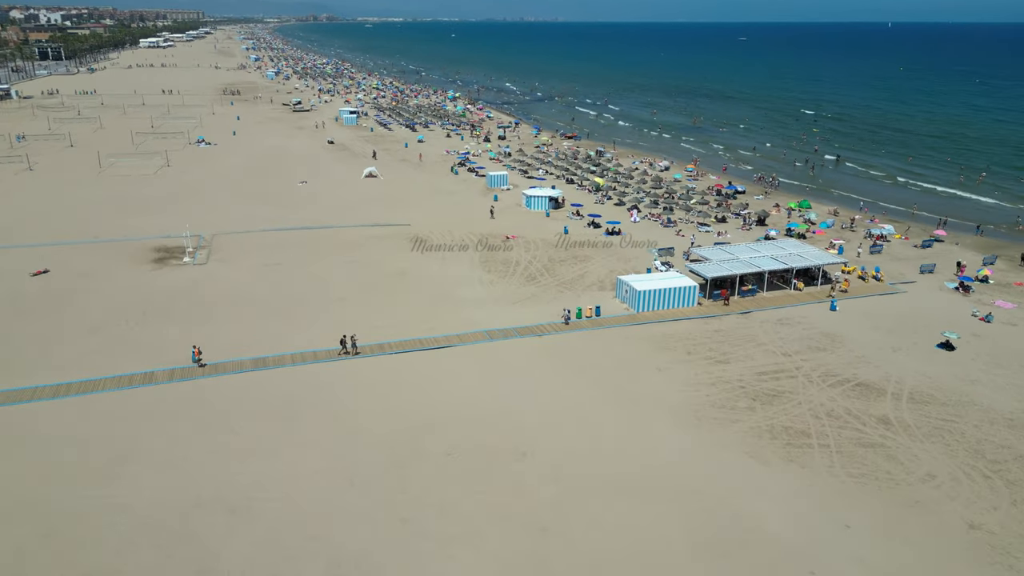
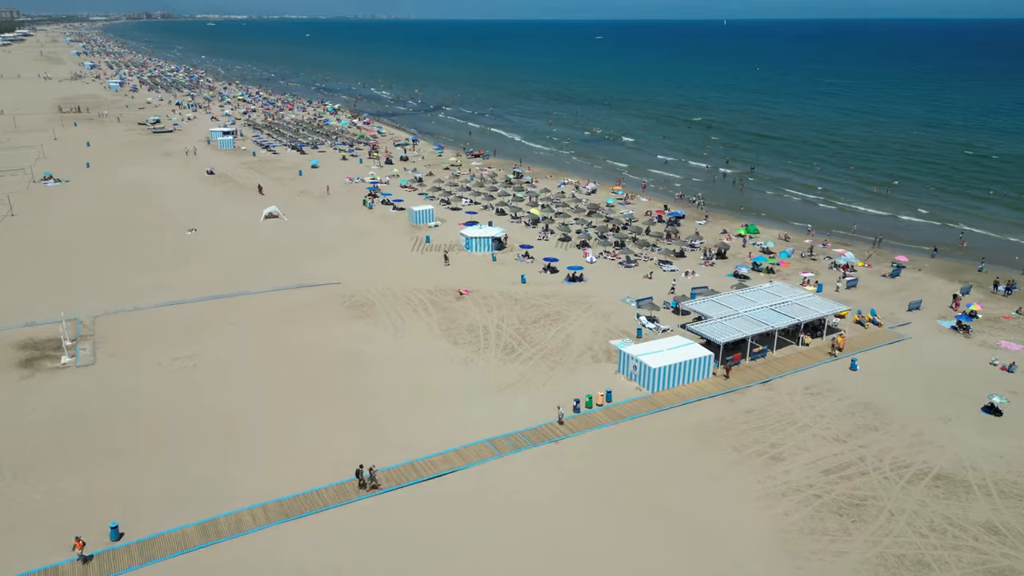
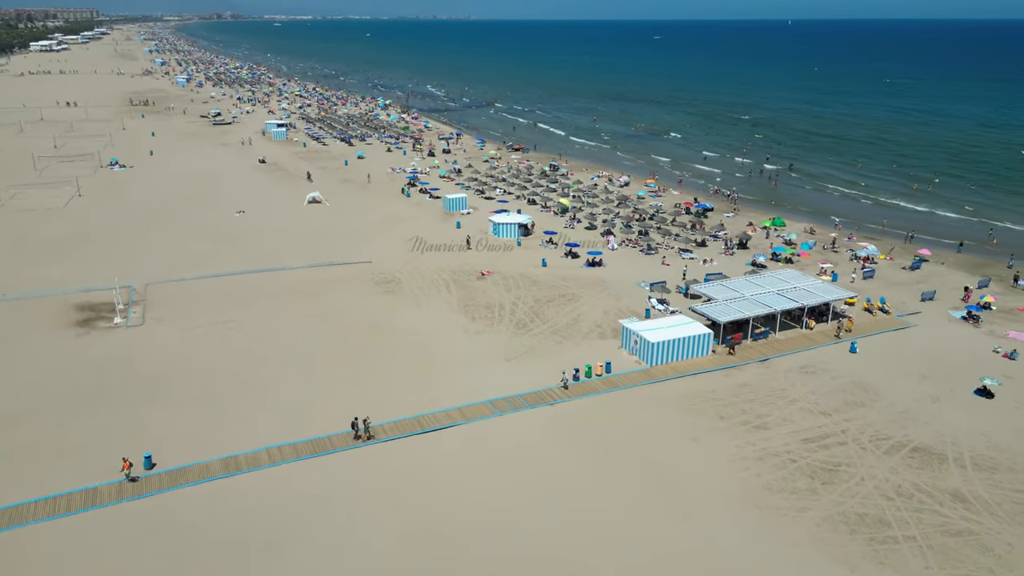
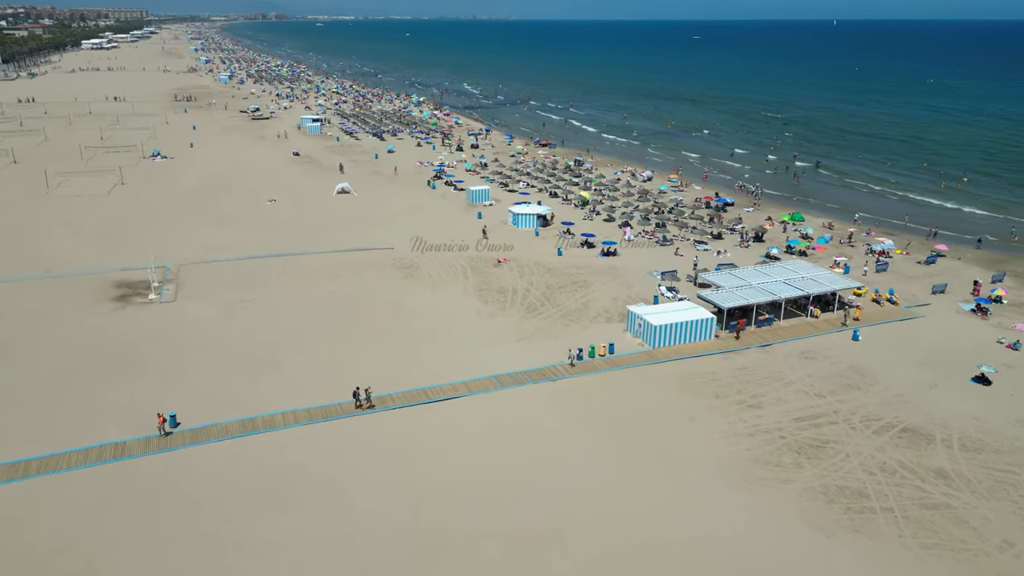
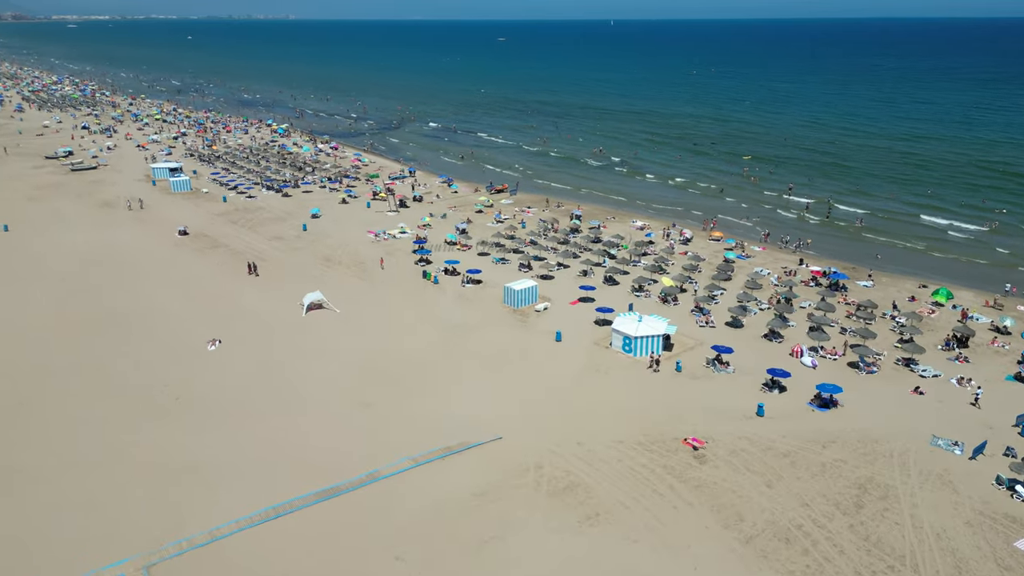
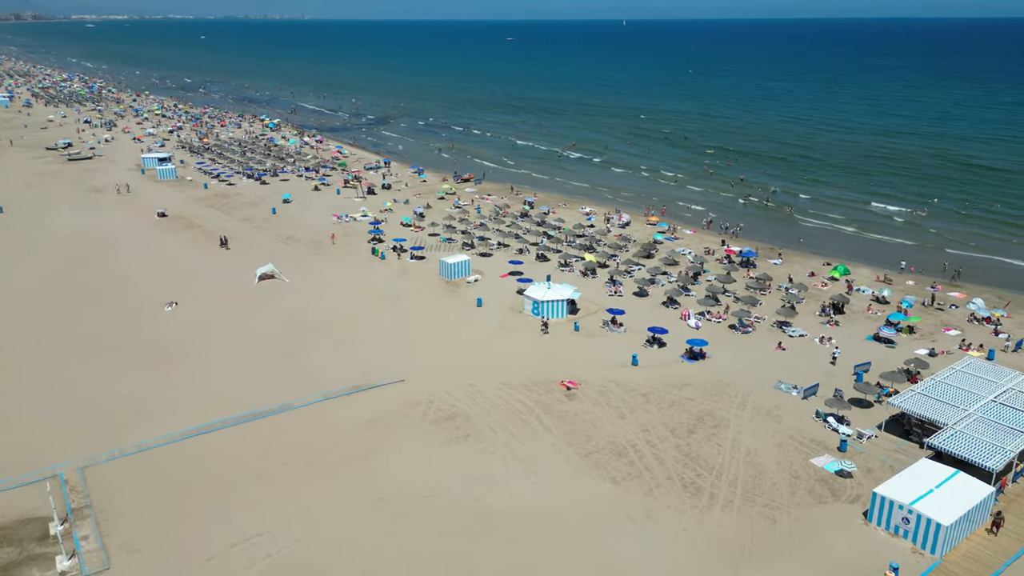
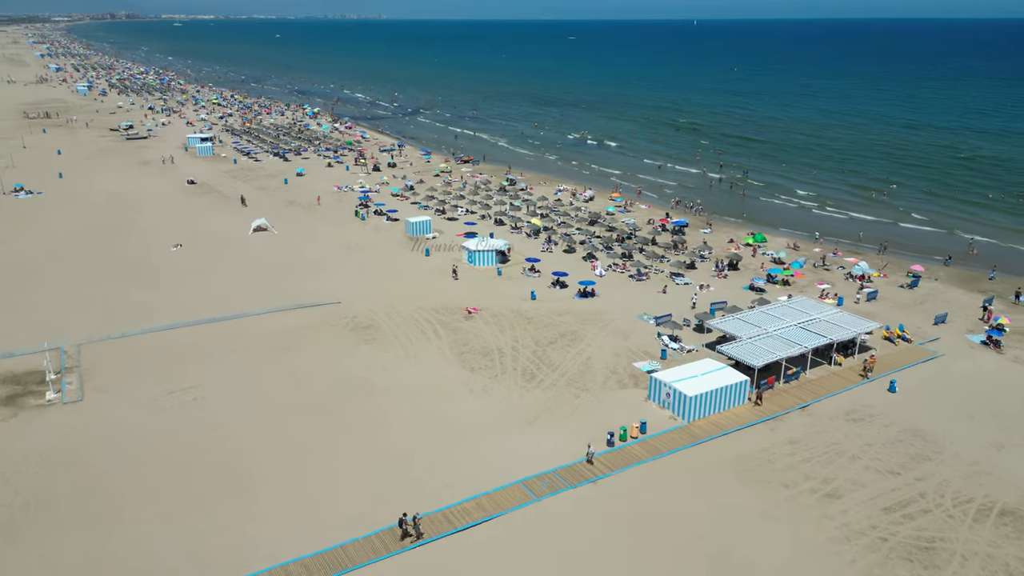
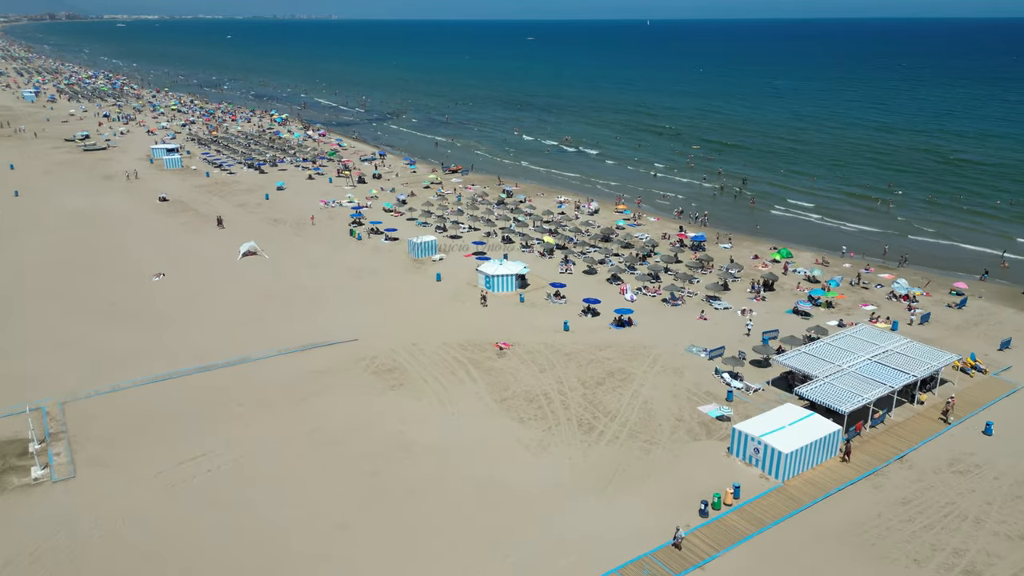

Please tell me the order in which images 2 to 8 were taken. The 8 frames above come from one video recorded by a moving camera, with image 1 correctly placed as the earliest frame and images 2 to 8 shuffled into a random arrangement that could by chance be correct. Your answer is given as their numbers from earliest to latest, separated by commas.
4, 3, 2, 7, 8, 6, 5
